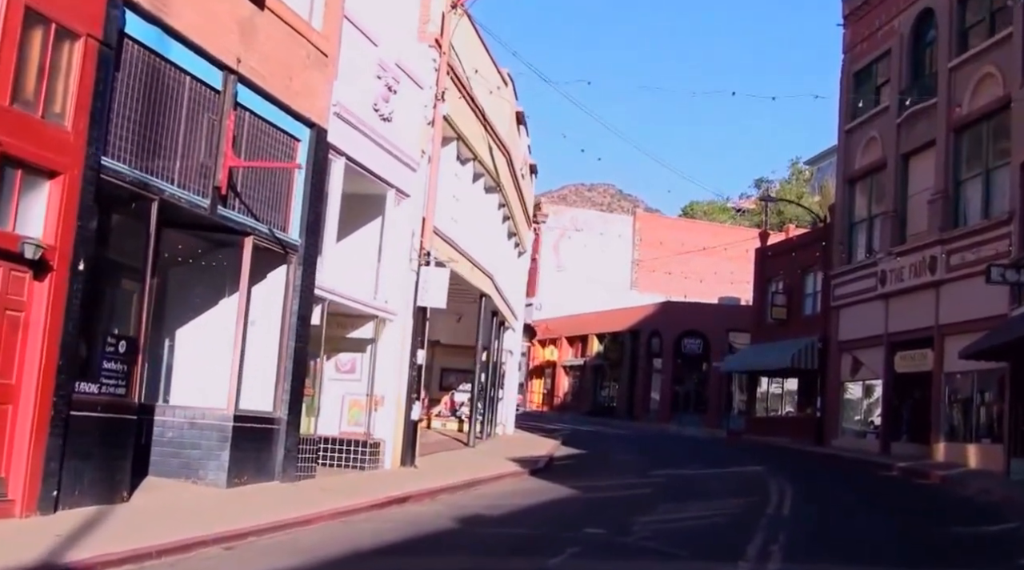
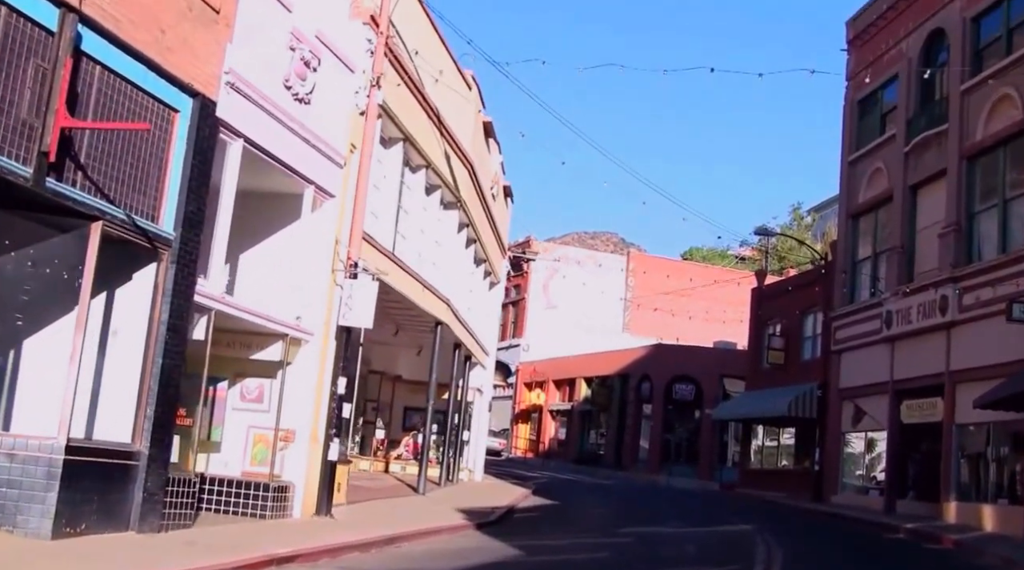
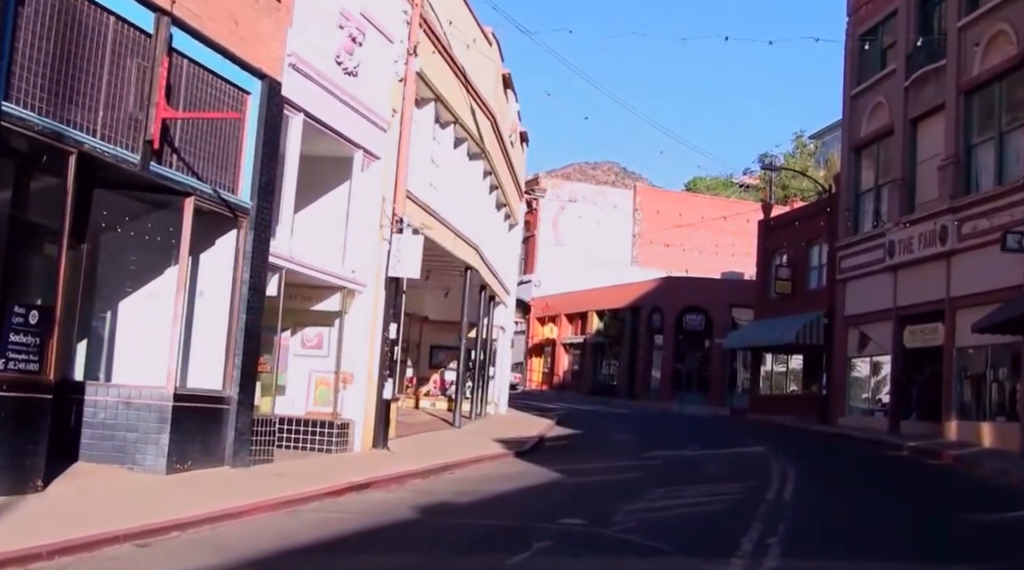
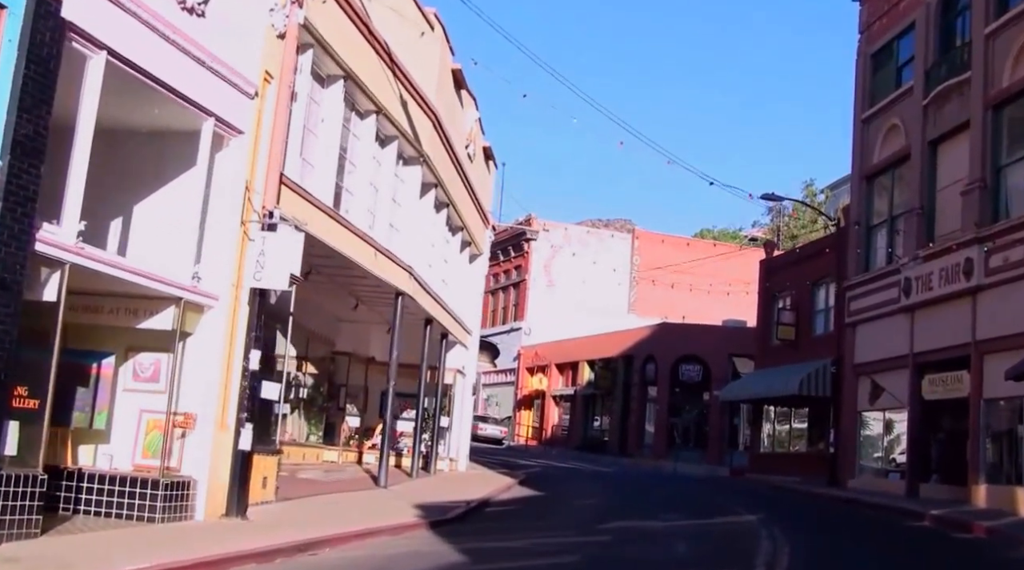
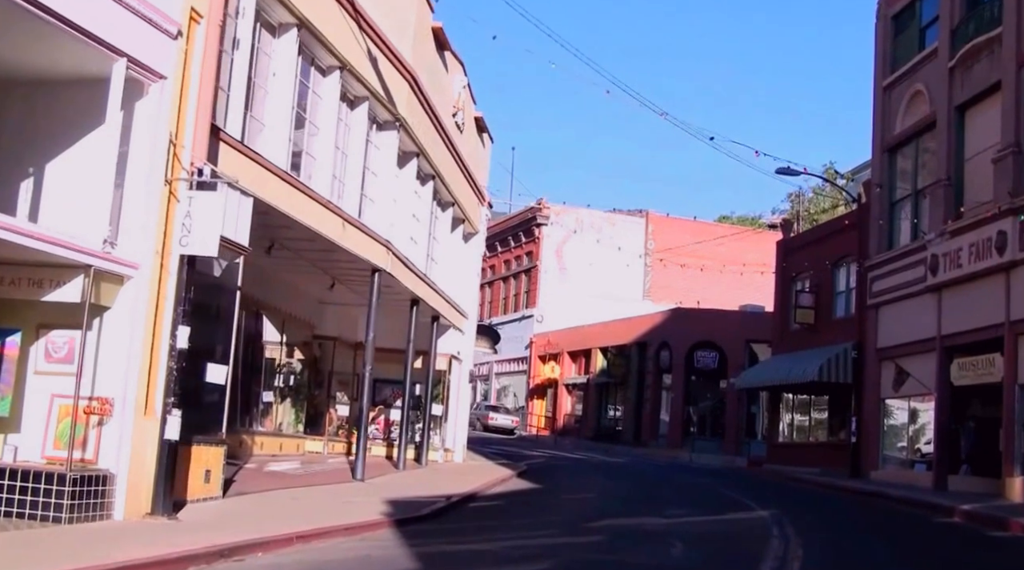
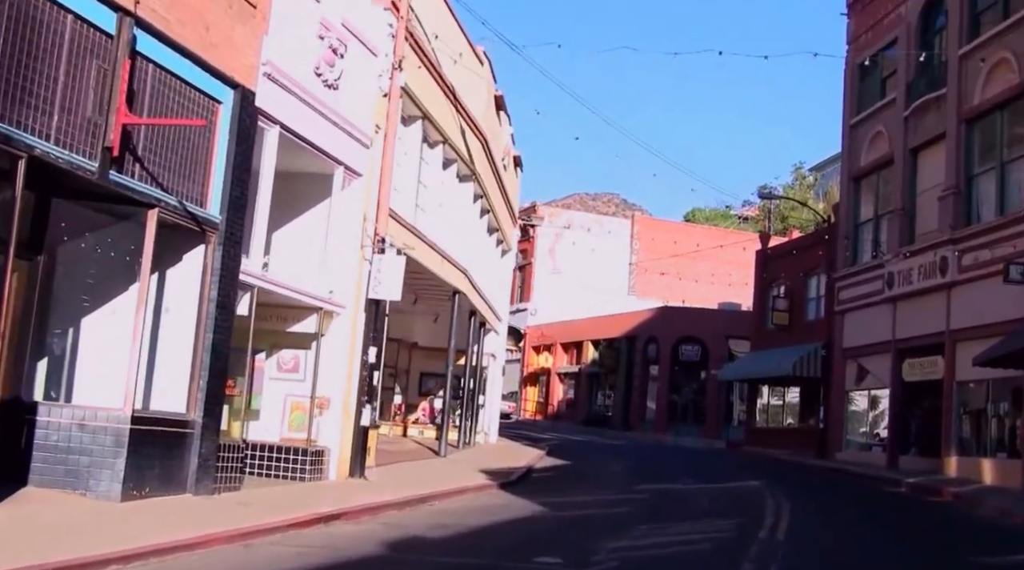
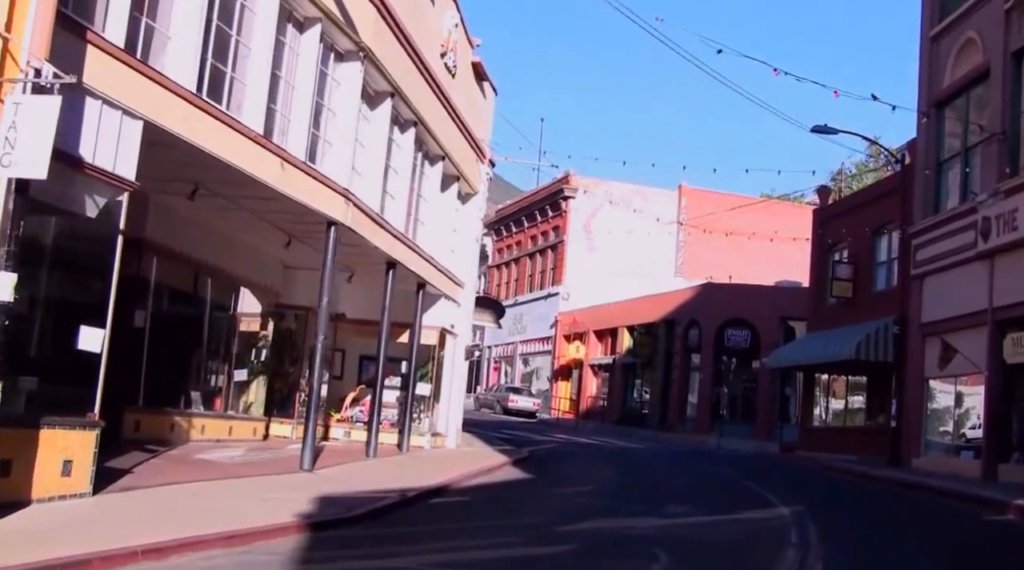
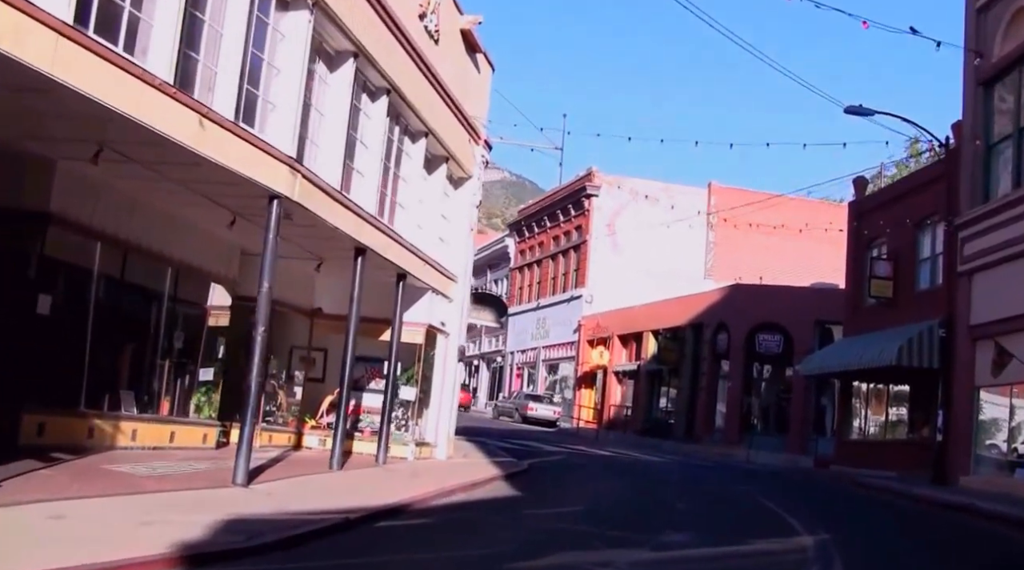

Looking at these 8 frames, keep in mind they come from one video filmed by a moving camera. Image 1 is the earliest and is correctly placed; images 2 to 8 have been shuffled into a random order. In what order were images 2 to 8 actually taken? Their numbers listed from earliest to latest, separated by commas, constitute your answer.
3, 6, 2, 4, 5, 7, 8
